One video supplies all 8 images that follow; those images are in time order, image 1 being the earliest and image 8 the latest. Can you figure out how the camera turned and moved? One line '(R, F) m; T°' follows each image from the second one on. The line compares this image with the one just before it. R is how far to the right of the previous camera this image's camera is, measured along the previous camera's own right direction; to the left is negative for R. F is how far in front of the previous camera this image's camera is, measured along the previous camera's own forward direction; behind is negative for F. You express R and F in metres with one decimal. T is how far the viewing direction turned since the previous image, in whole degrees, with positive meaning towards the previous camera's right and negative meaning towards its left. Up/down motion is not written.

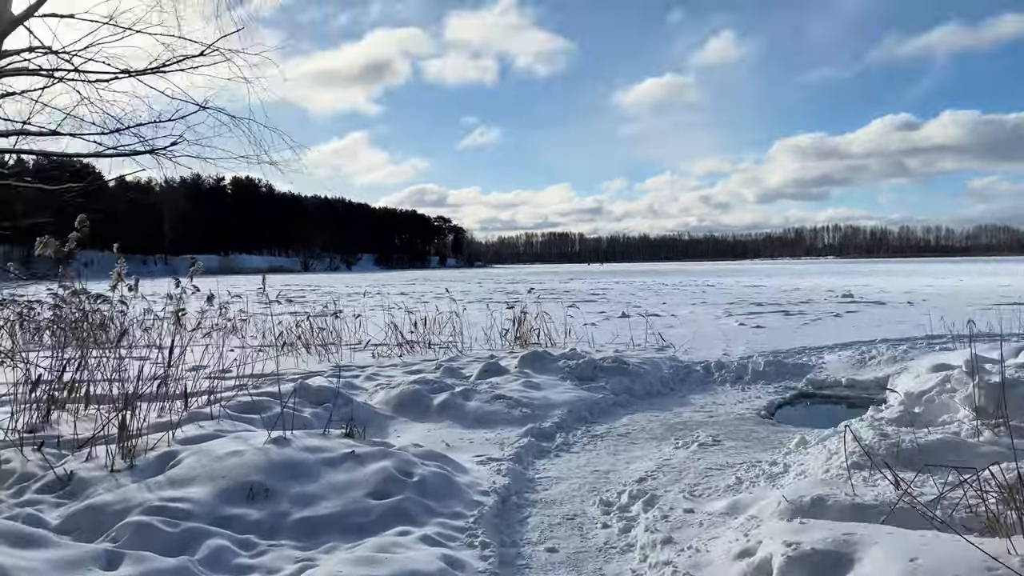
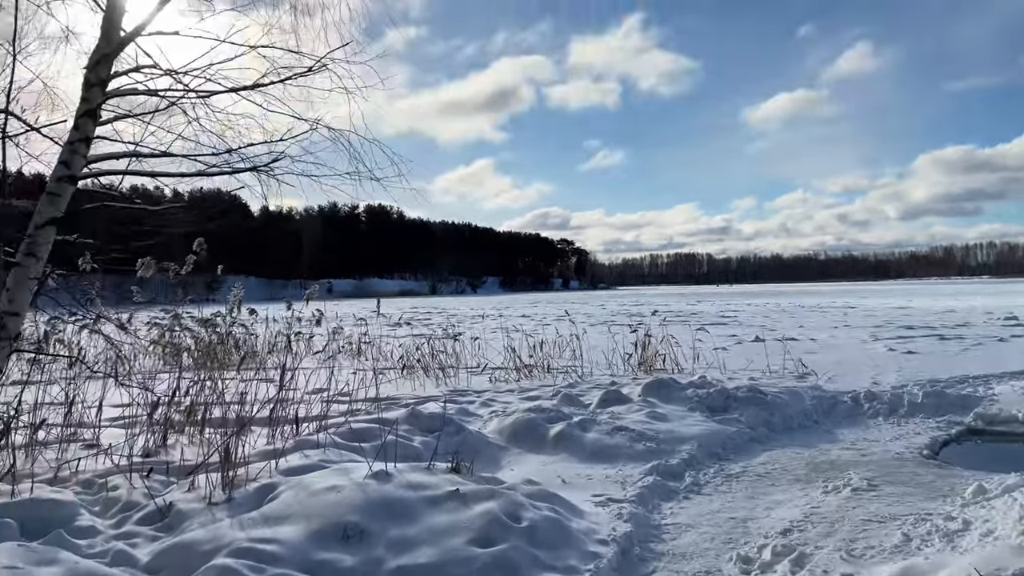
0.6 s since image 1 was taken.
(0.0, +0.4) m; -9°
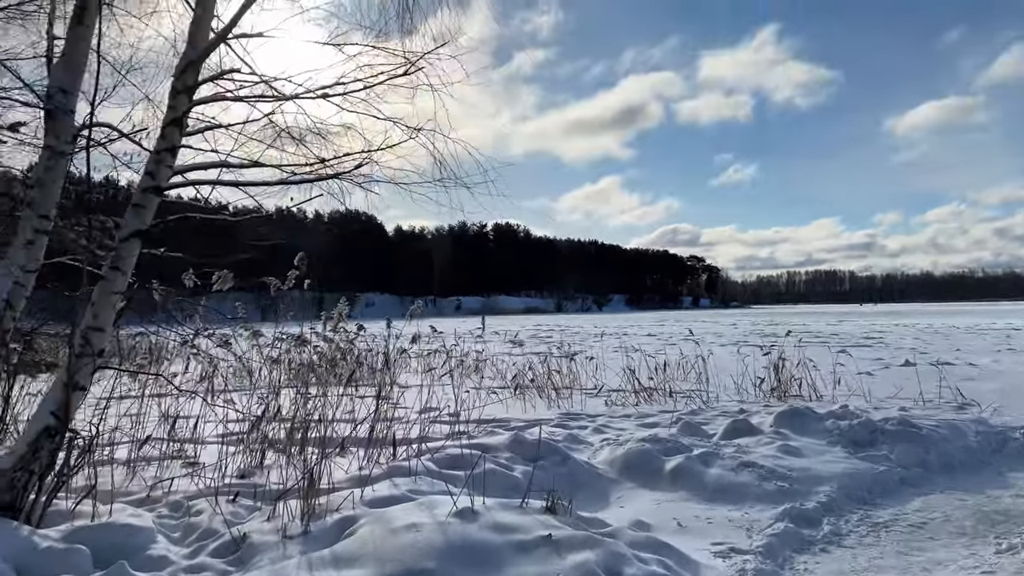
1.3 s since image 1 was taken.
(+0.1, +0.4) m; -9°
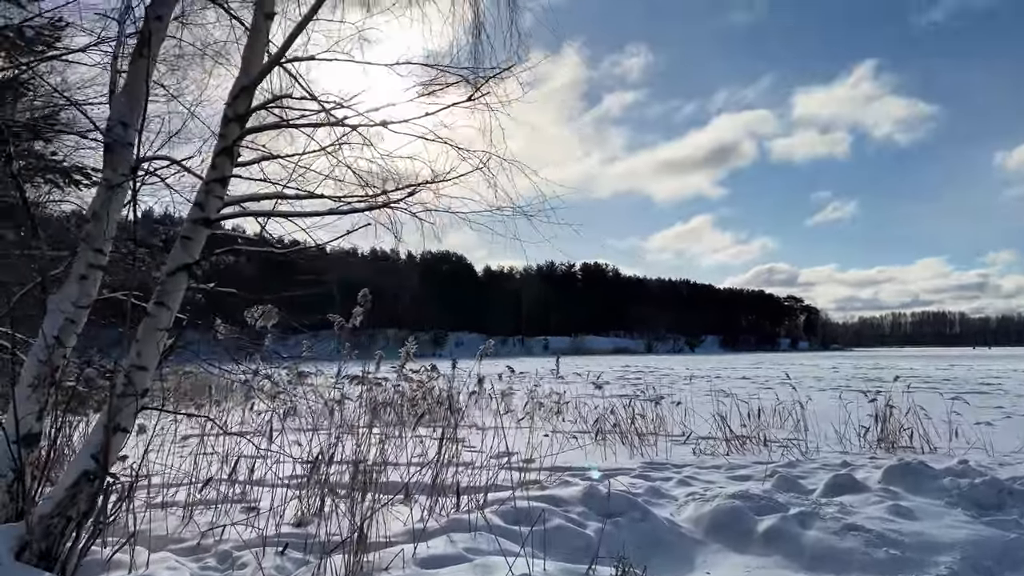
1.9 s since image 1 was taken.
(+0.1, +0.3) m; -6°
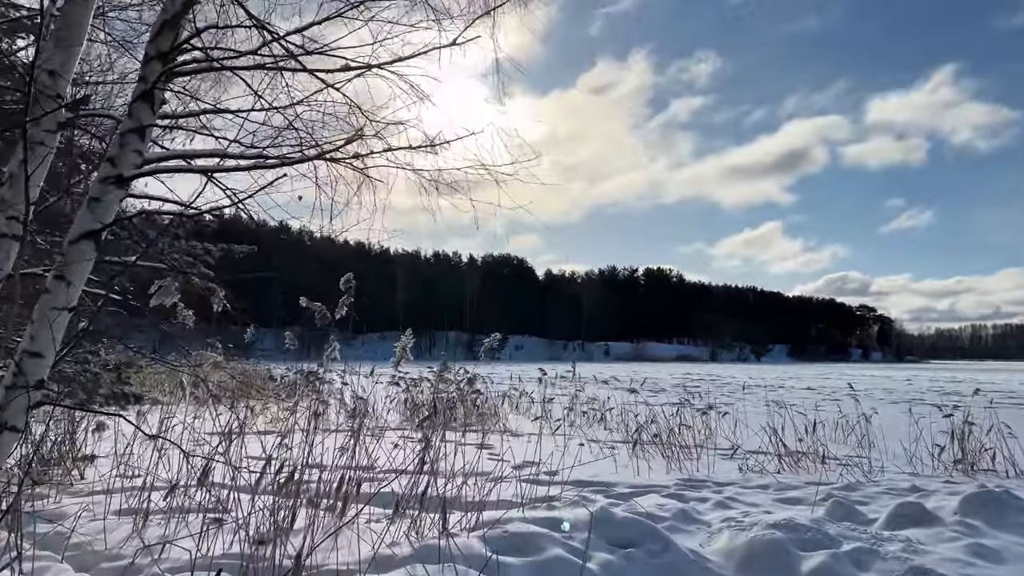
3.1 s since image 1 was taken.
(+0.3, +0.6) m; -4°
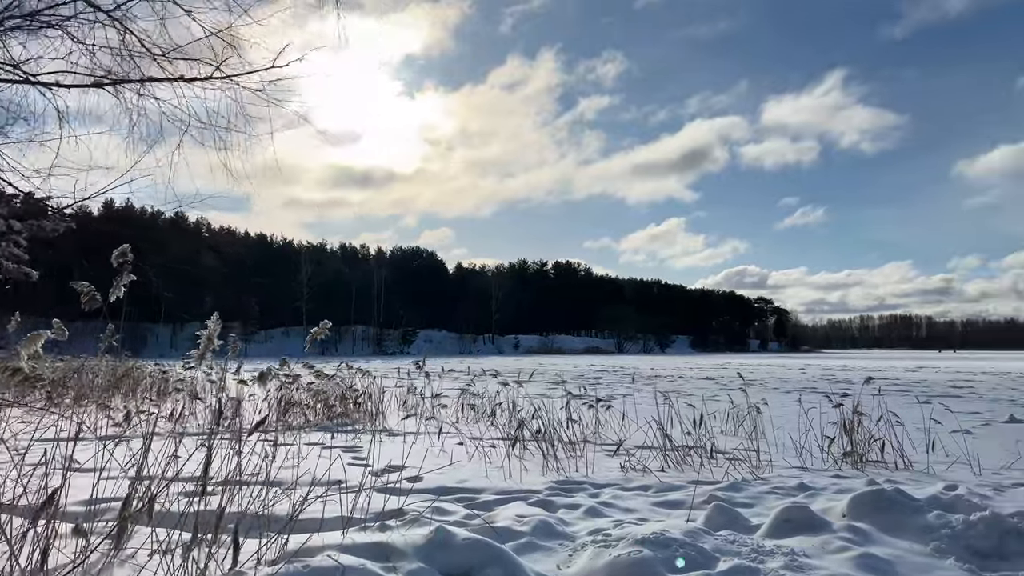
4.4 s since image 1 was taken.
(+0.4, +0.6) m; +6°
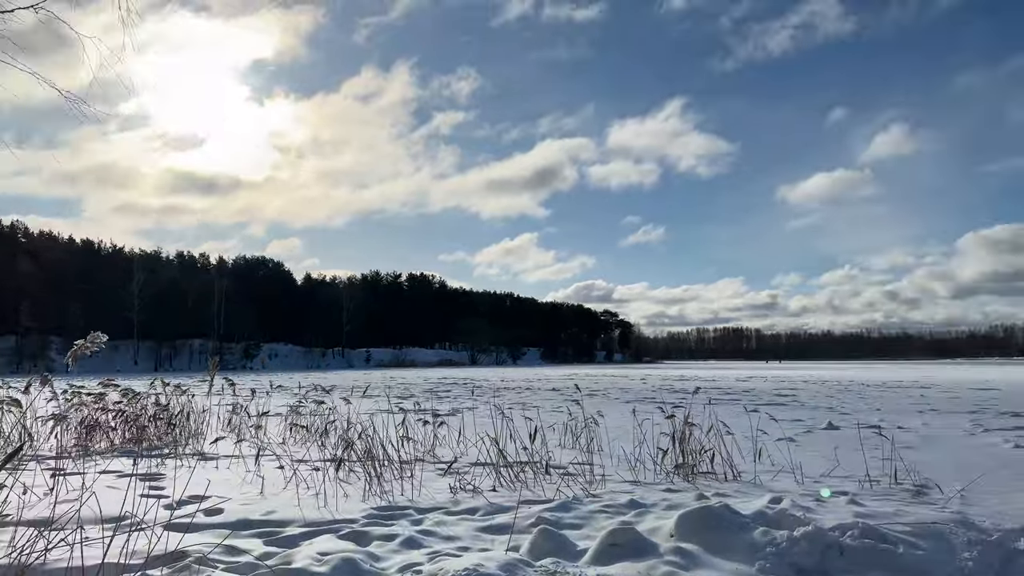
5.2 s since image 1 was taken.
(+0.2, +0.4) m; +10°
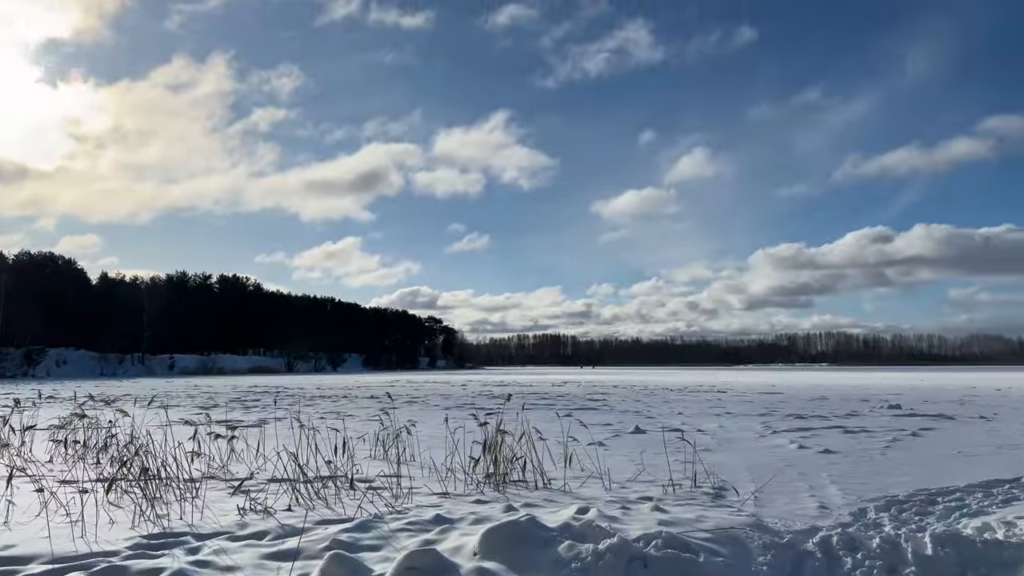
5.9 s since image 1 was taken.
(+0.1, +0.3) m; +13°
